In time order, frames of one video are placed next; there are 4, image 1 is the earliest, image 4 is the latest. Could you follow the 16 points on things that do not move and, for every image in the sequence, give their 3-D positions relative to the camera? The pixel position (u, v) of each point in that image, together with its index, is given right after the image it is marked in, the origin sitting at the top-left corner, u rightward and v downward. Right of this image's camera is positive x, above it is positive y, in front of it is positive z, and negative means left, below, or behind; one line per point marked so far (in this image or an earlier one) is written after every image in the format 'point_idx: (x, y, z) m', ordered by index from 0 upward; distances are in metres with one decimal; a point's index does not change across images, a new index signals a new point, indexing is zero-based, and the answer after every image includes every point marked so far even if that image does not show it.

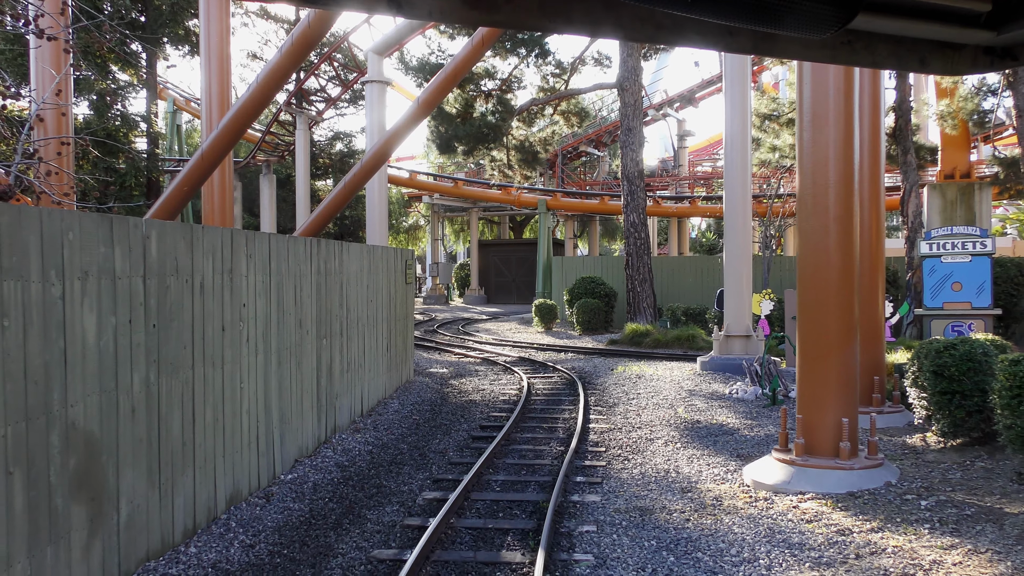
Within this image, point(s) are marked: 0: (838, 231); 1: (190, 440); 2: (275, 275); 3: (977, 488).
0: (+2.2, +0.4, +5.9) m
1: (-1.9, -0.9, +5.1) m
2: (-1.8, +0.1, +6.7) m
3: (+2.8, -1.2, +5.4) m
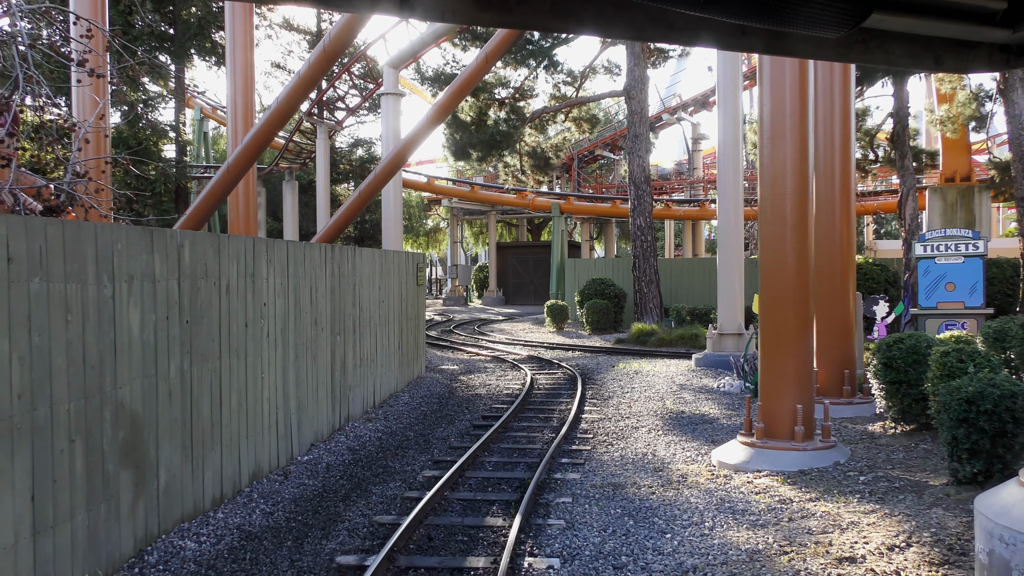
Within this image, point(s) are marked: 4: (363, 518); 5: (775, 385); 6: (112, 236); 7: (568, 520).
0: (+2.1, +0.4, +6.6) m
1: (-2.0, -0.9, +5.9) m
2: (-1.9, +0.1, +7.5) m
3: (+2.7, -1.2, +6.0) m
4: (-1.0, -1.5, +5.7) m
5: (+2.0, -0.7, +6.7) m
6: (-2.2, +0.3, +4.8) m
7: (+0.3, -1.4, +5.4) m
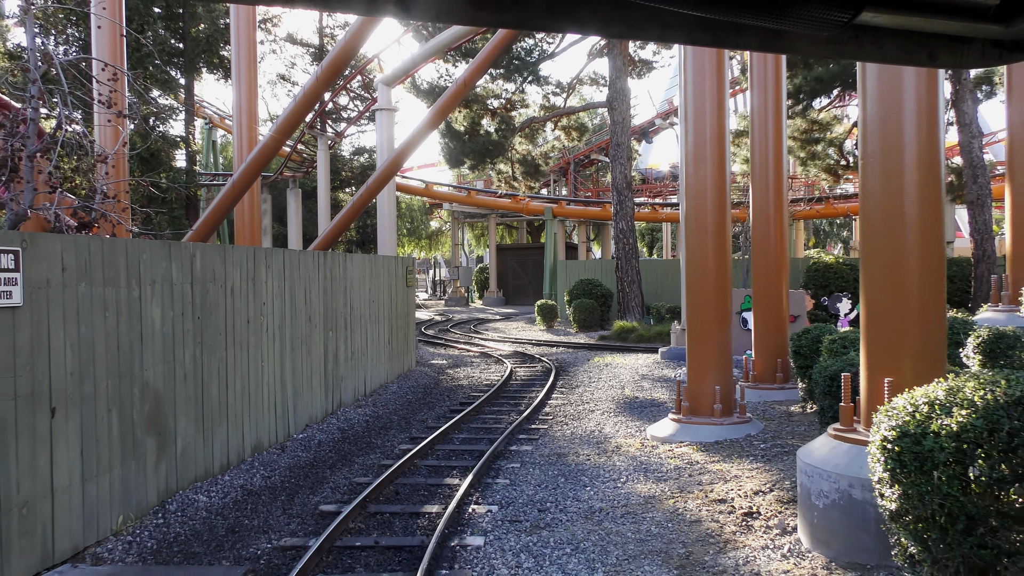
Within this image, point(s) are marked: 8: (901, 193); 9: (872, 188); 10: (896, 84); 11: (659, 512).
0: (+1.8, +0.4, +7.8) m
1: (-2.3, -0.9, +7.1) m
2: (-2.2, +0.1, +8.7) m
3: (+2.4, -1.2, +7.1) m
4: (-1.3, -1.5, +6.8) m
5: (+1.7, -0.7, +7.8) m
6: (-2.5, +0.3, +6.0) m
7: (0.0, -1.4, +6.5) m
8: (+2.0, +0.5, +4.5) m
9: (+1.9, +0.5, +4.6) m
10: (+2.0, +1.0, +4.5) m
11: (+0.9, -1.4, +5.4) m
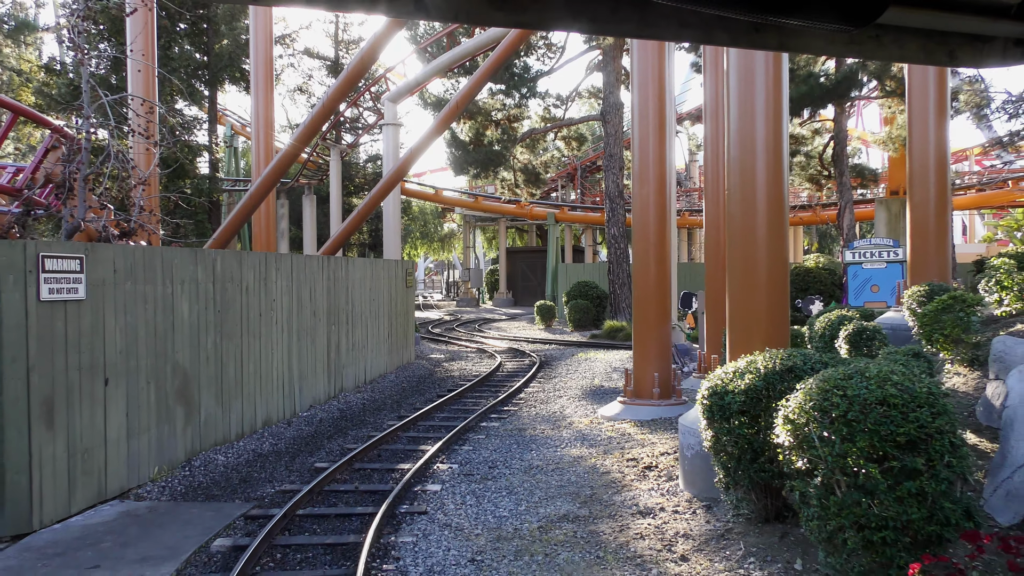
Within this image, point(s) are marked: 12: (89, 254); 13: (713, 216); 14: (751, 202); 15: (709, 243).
0: (+1.5, +0.4, +9.1) m
1: (-2.6, -0.9, +8.5) m
2: (-2.5, +0.1, +10.1) m
3: (+2.1, -1.2, +8.5) m
4: (-1.6, -1.5, +8.2) m
5: (+1.4, -0.7, +9.2) m
6: (-2.9, +0.3, +7.4) m
7: (-0.3, -1.4, +7.9) m
8: (+1.6, +0.5, +5.8) m
9: (+1.5, +0.5, +5.9) m
10: (+1.6, +1.0, +5.8) m
11: (+0.5, -1.4, +6.7) m
12: (-3.0, +0.2, +6.3) m
13: (+2.6, +0.9, +11.3) m
14: (+1.6, +0.6, +5.8) m
15: (+2.6, +0.6, +11.2) m
